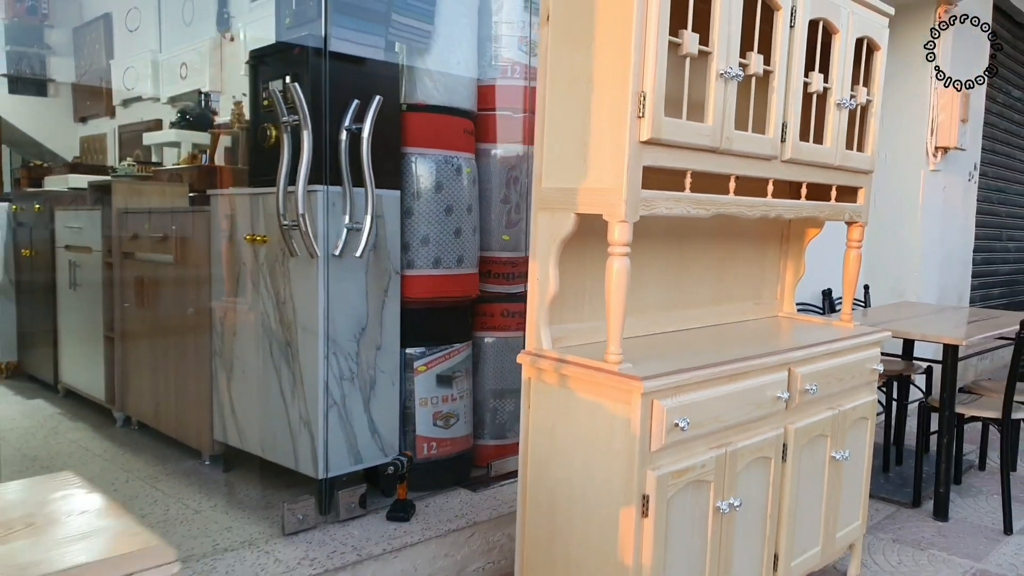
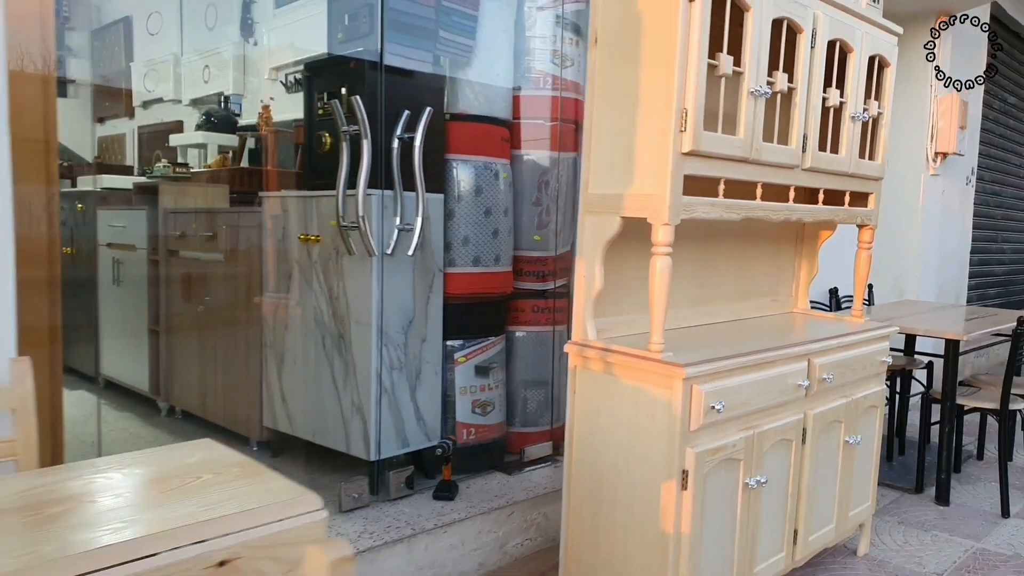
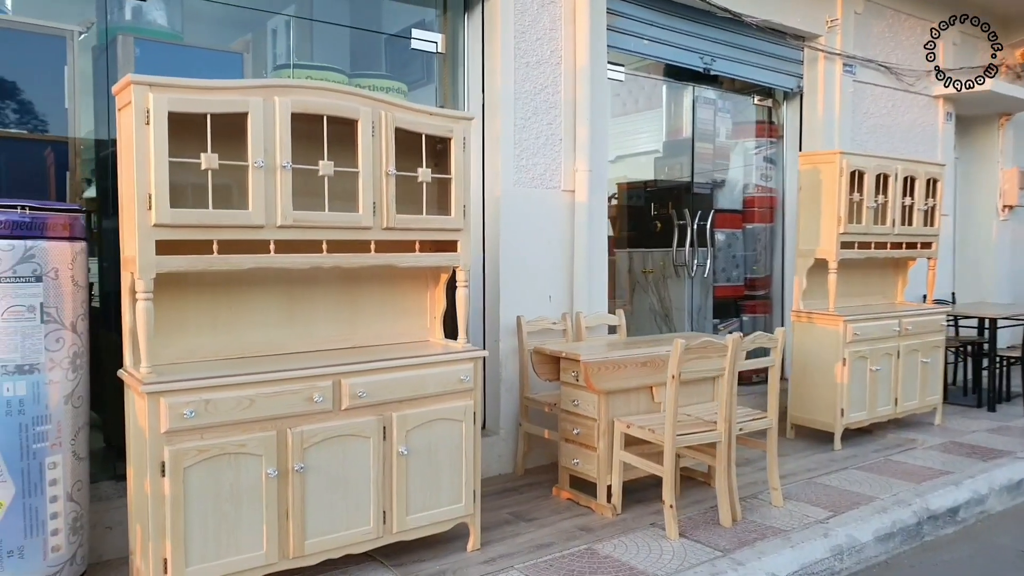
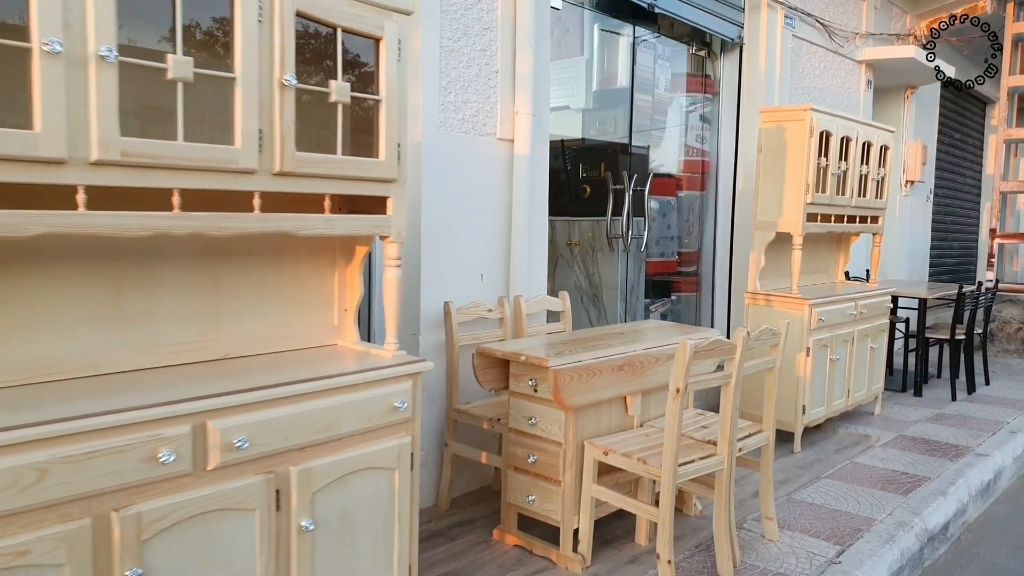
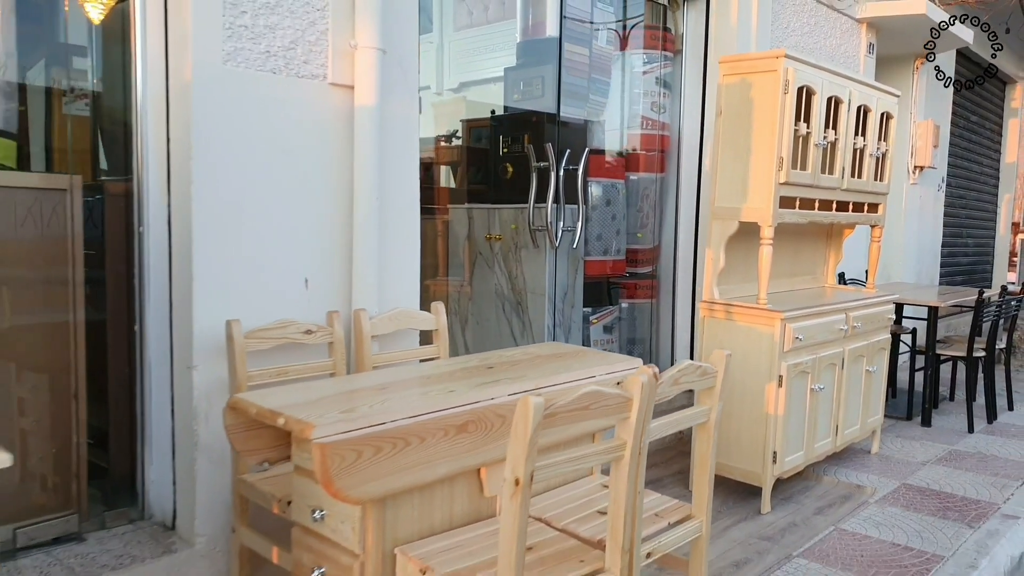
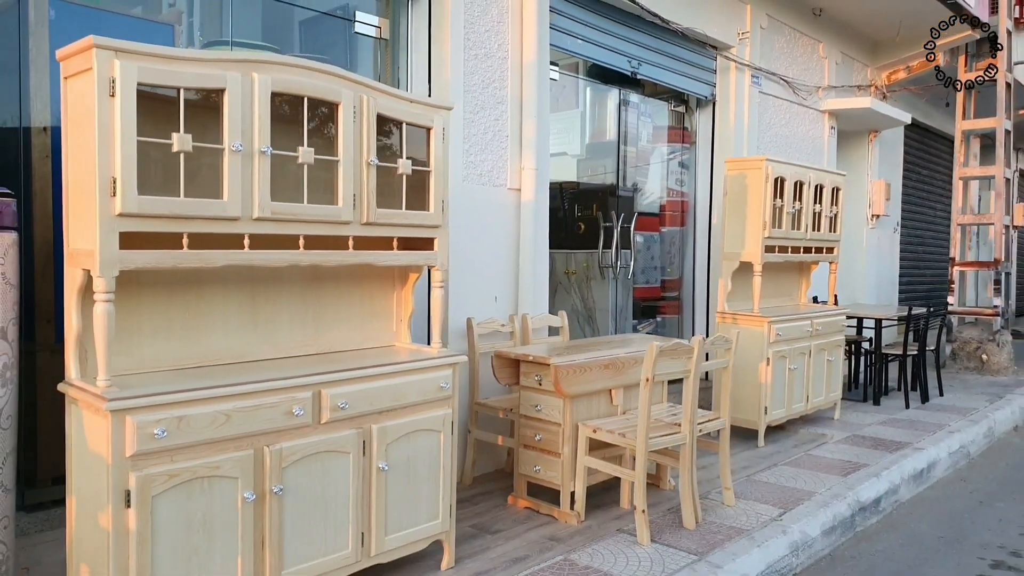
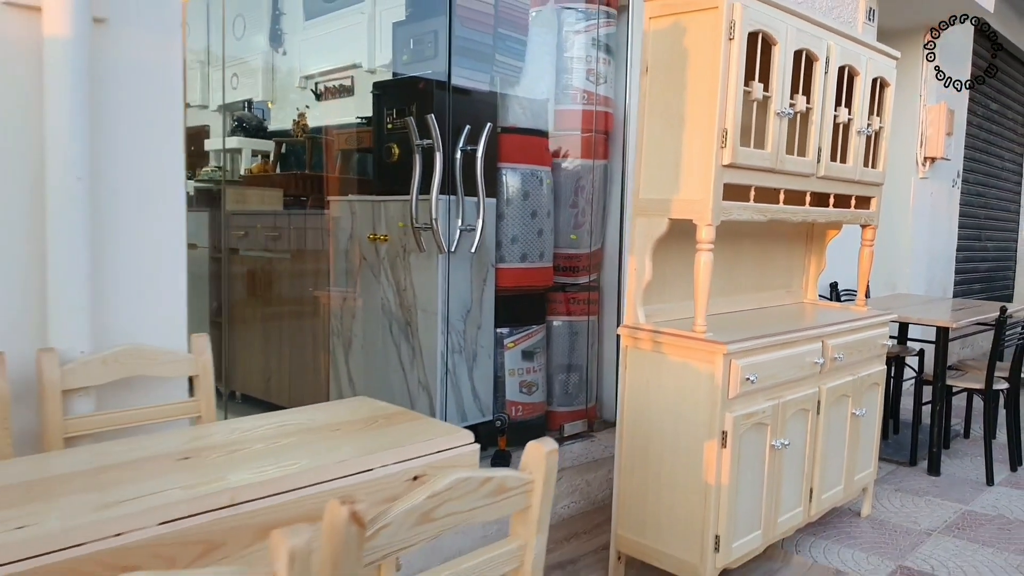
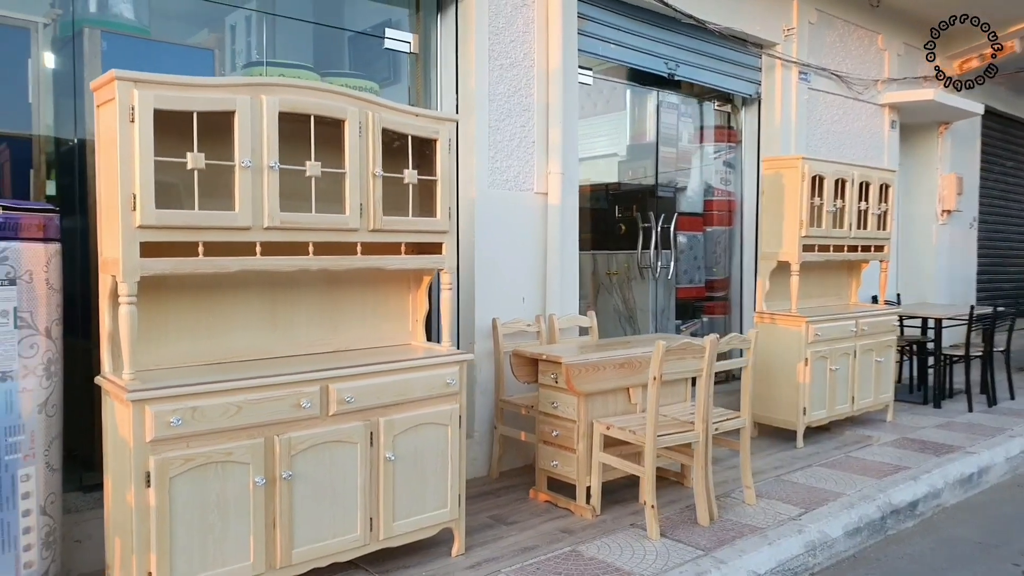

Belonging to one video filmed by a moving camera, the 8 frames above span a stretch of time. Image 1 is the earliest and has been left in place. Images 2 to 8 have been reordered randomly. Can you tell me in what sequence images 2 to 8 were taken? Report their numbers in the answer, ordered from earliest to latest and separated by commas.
2, 7, 5, 4, 6, 8, 3
